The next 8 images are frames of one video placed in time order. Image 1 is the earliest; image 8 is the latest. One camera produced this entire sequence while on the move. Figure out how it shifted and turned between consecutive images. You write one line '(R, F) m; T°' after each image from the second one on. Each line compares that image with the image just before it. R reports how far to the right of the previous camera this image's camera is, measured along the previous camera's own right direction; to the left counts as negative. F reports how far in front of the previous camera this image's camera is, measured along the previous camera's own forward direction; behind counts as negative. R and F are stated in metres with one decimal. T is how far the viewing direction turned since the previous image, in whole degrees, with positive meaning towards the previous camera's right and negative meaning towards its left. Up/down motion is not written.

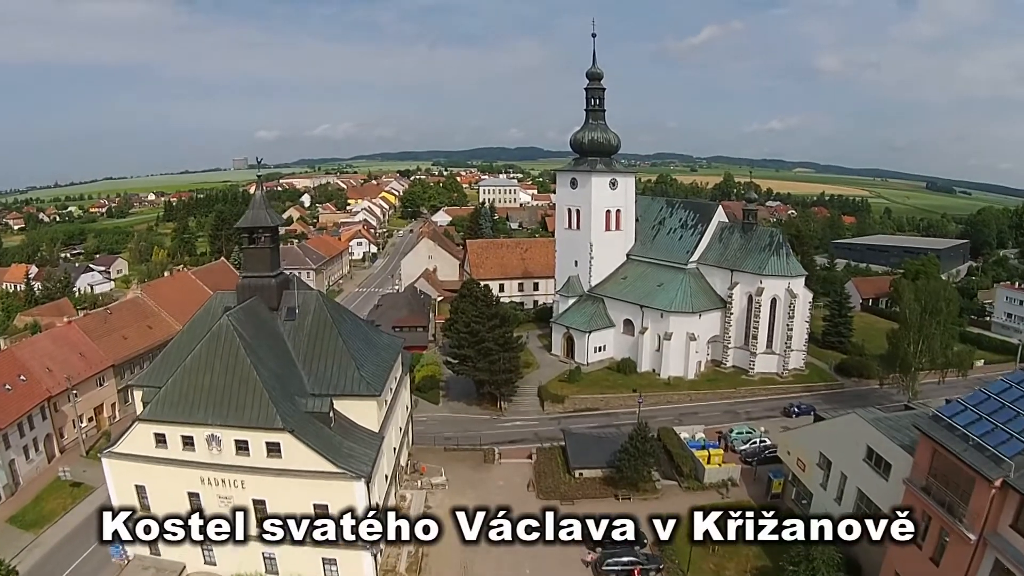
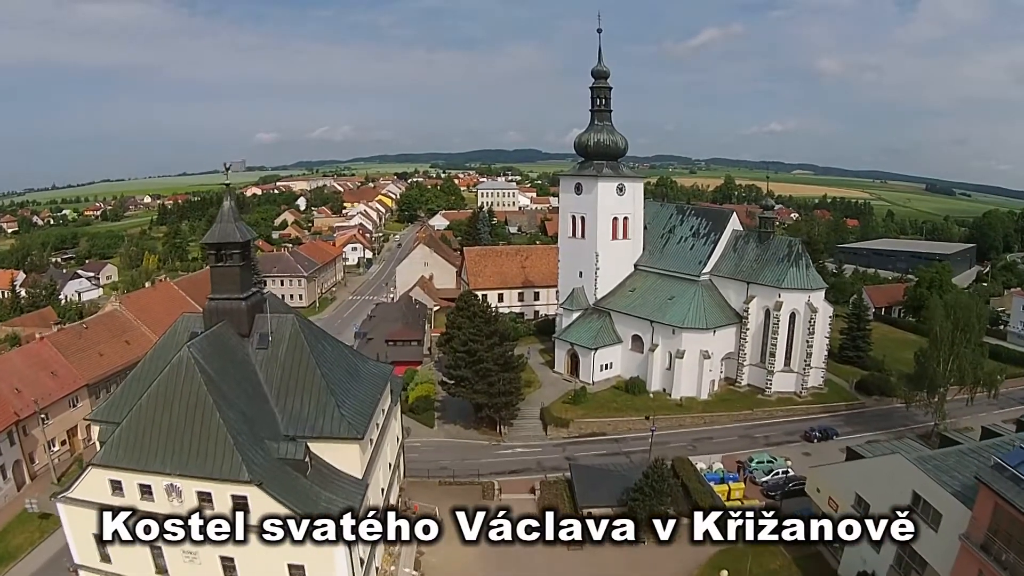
(-0.2, +3.0) m; 0°
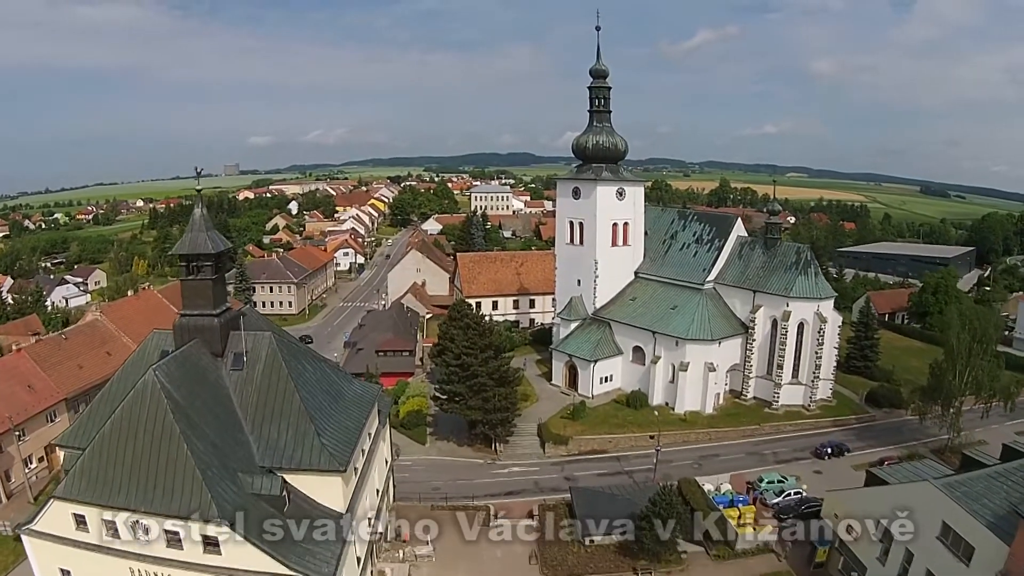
(-0.1, +1.9) m; +1°
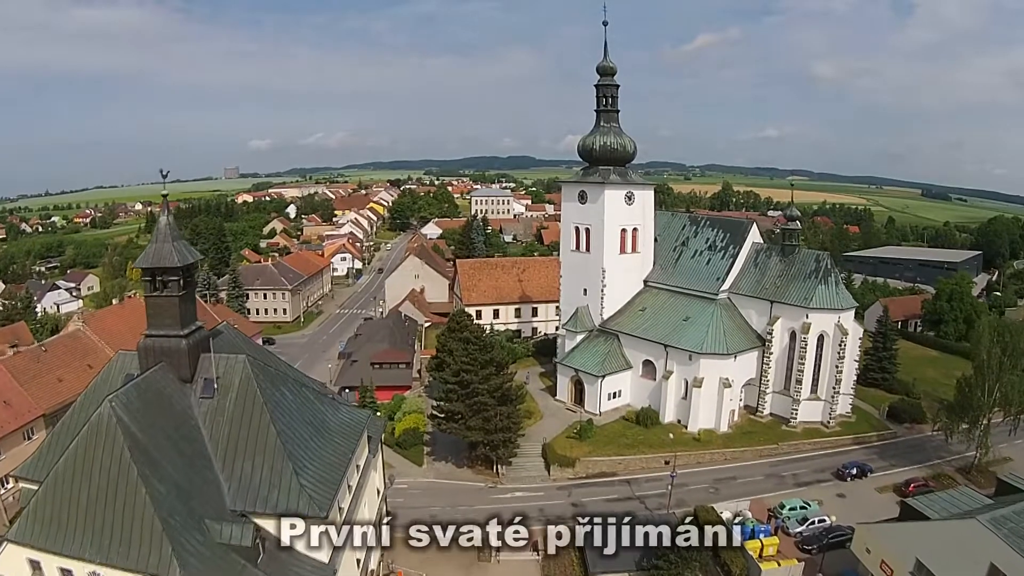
(-0.2, +2.2) m; 0°
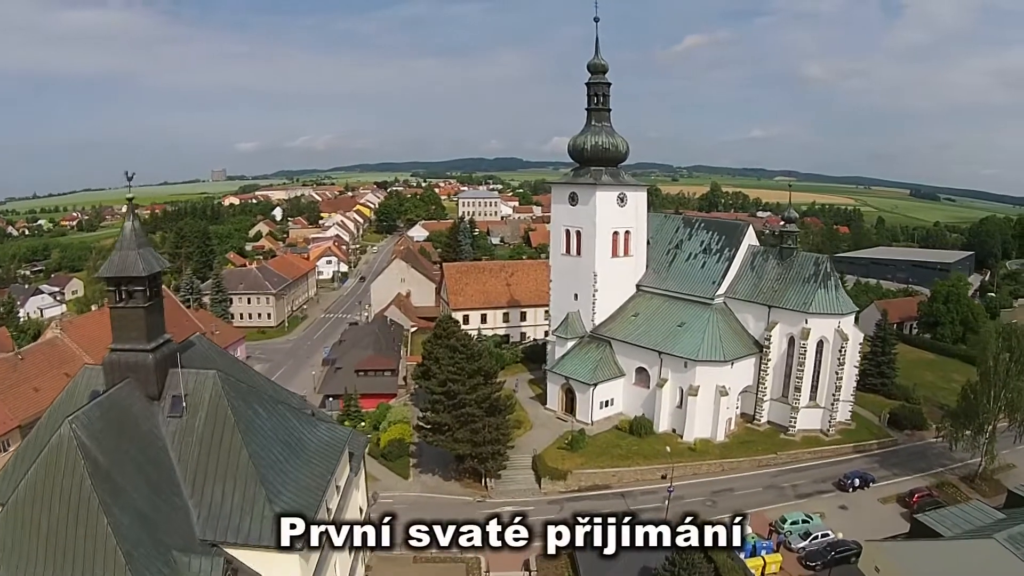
(+0.1, +1.5) m; +1°
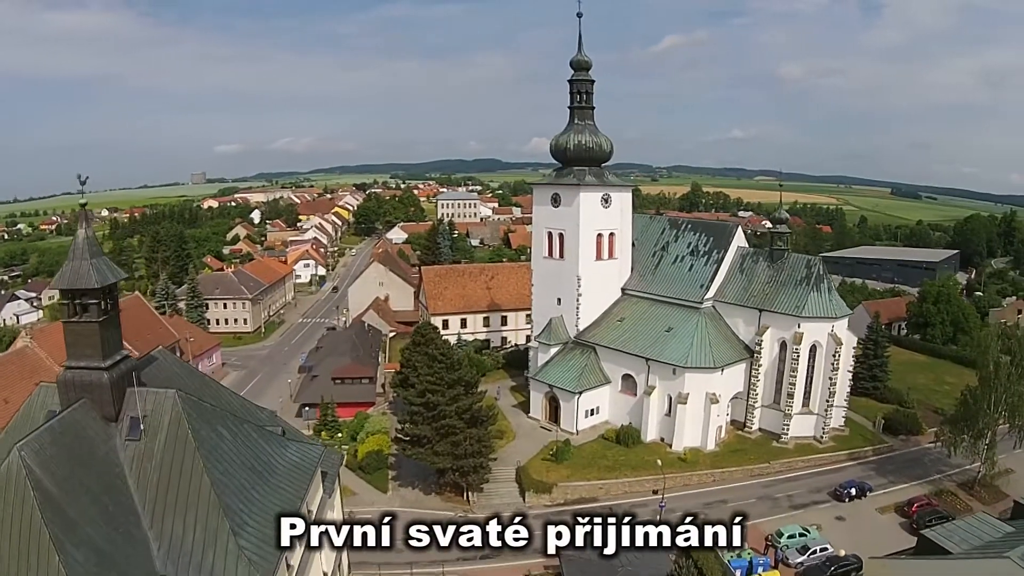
(+0.2, +1.7) m; +1°
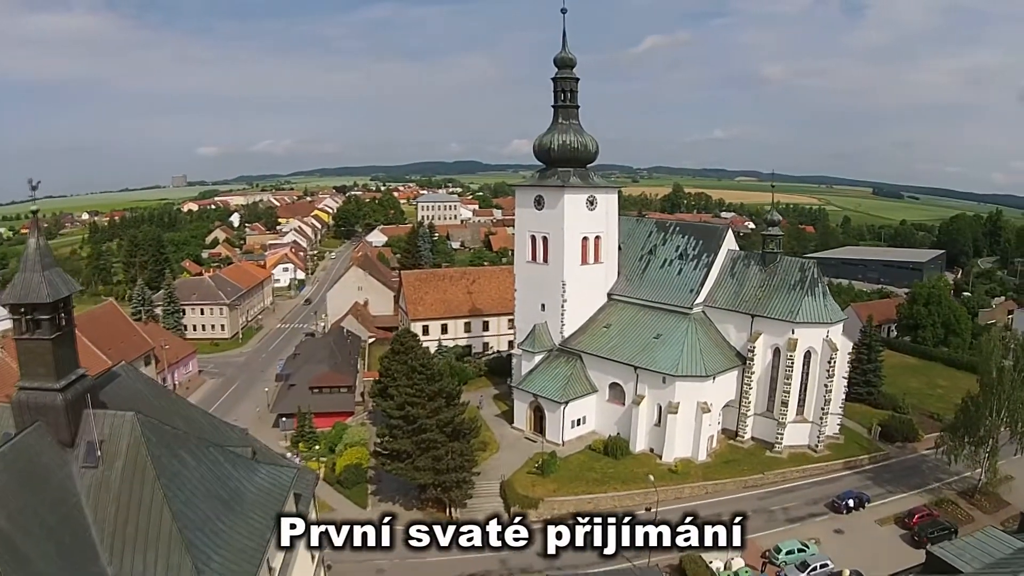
(+0.2, +1.6) m; +1°
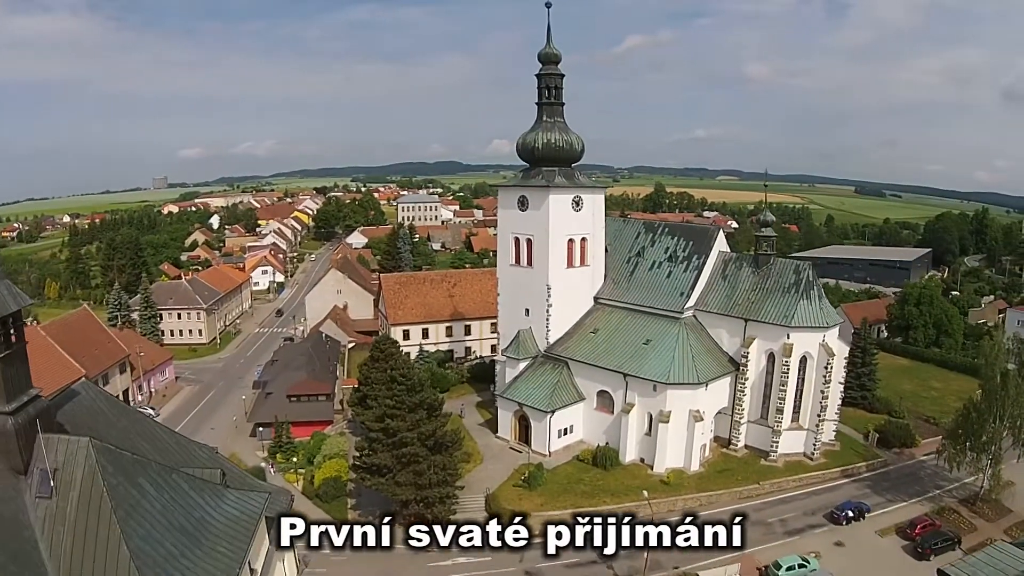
(+0.2, +1.6) m; +1°
